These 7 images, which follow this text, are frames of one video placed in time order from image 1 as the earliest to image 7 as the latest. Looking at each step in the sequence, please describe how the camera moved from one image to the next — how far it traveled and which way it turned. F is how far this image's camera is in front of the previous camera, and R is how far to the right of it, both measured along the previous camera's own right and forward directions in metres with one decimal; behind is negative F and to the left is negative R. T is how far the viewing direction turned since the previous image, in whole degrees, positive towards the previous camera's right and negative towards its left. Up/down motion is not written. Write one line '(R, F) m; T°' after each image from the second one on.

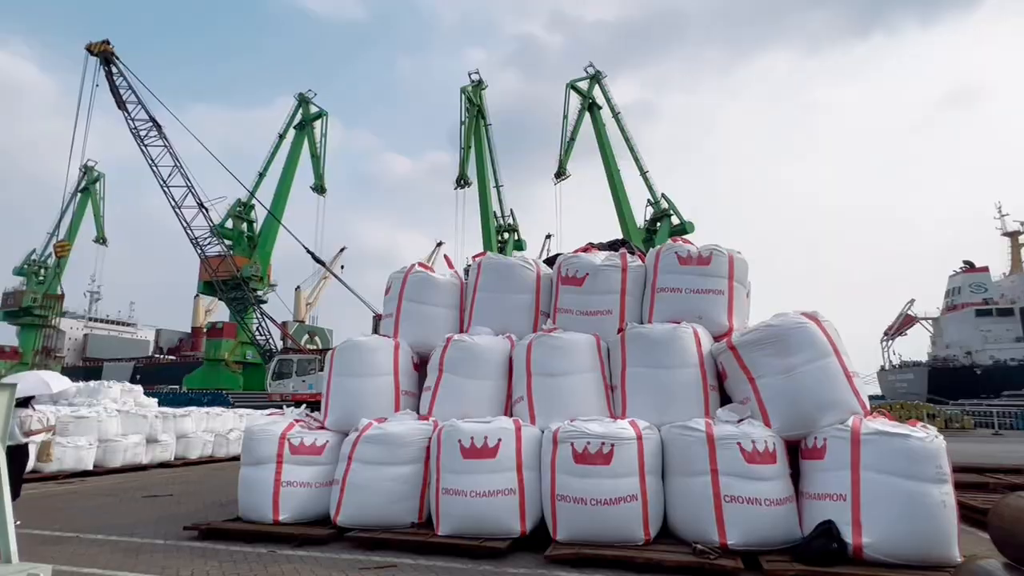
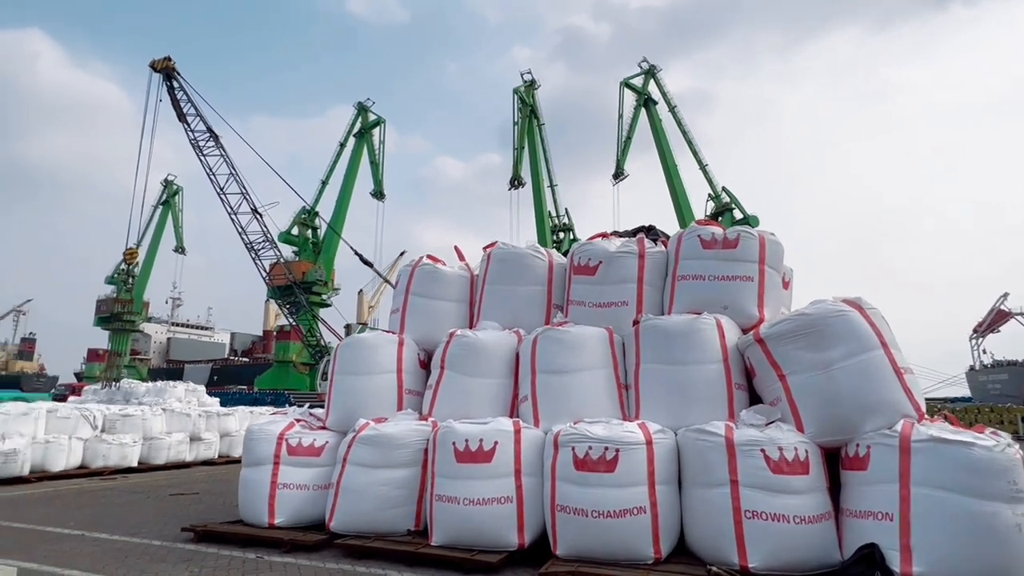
(+0.5, +0.5) m; -6°
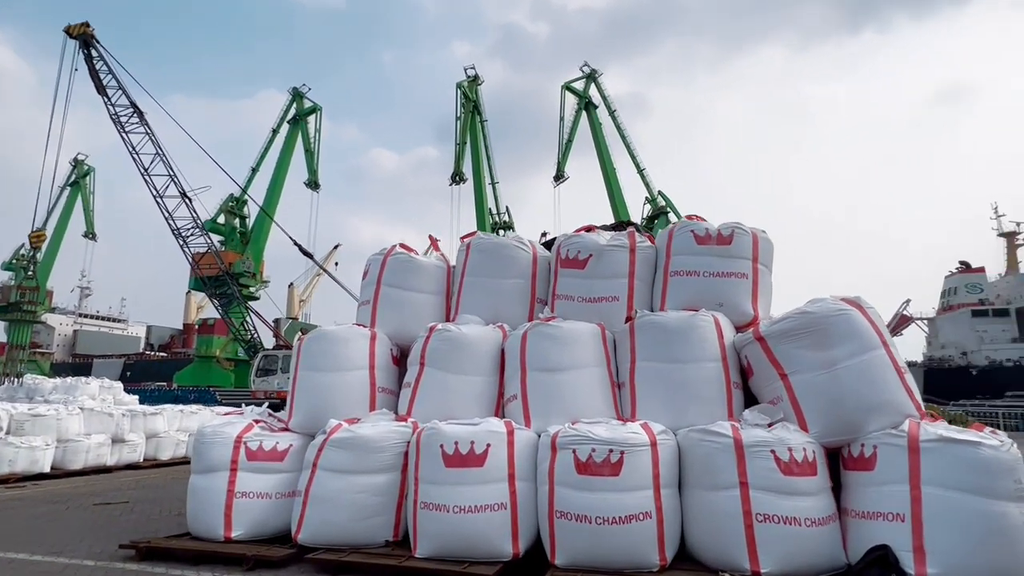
(-0.5, +0.3) m; +6°
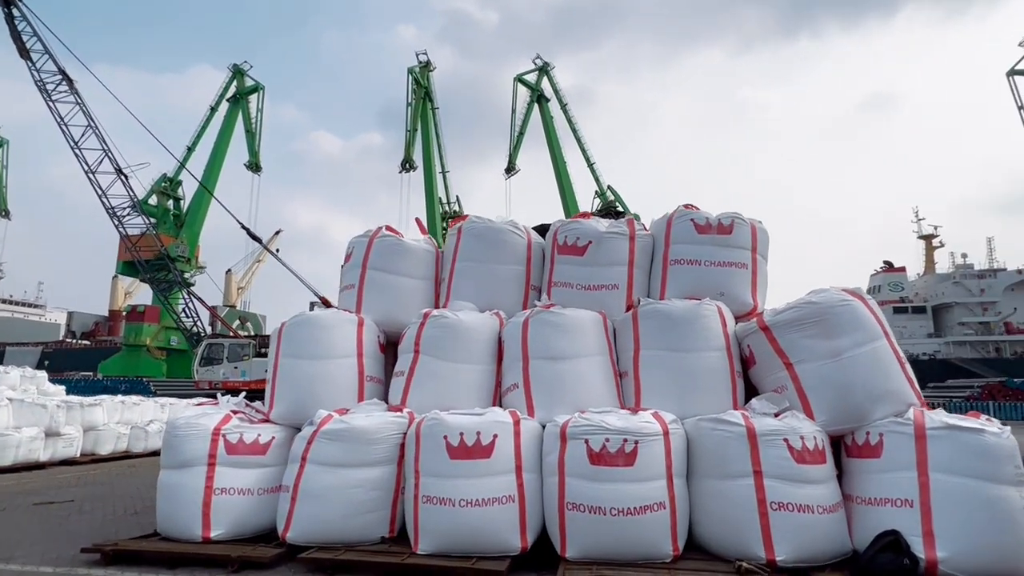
(-0.5, +0.2) m; +5°
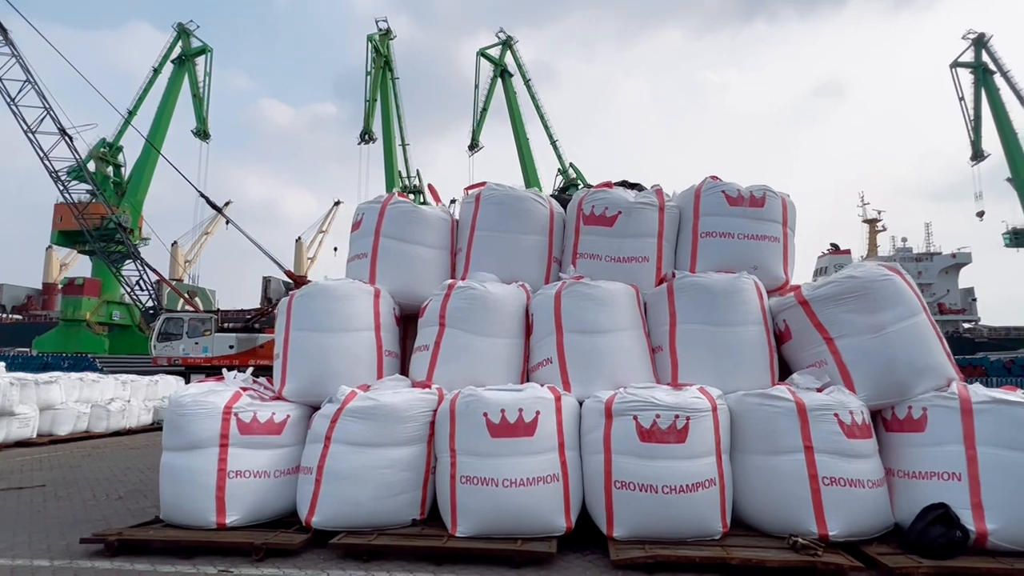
(-0.6, +0.3) m; +4°
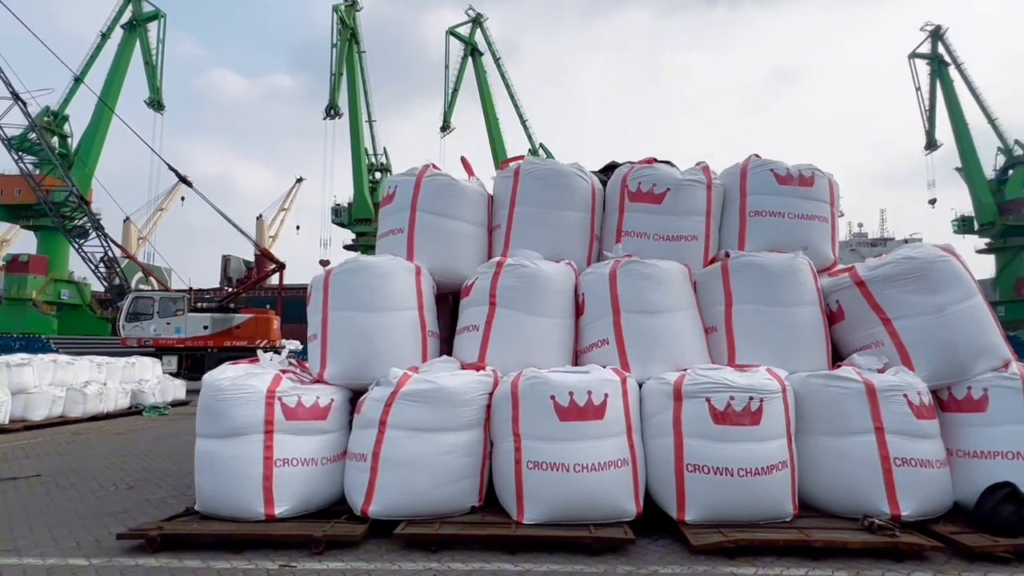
(-0.7, +0.2) m; +4°
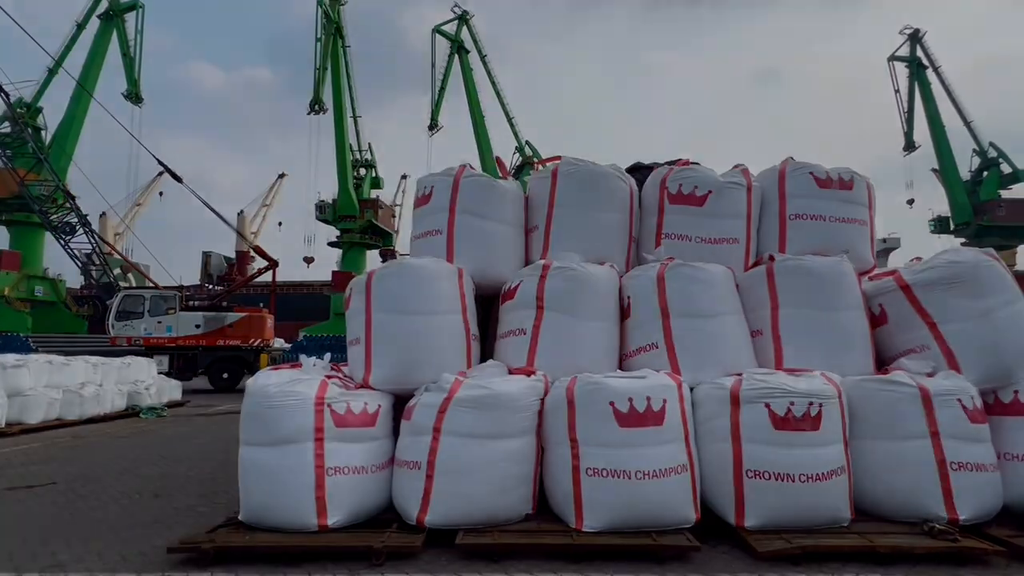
(-0.5, +0.1) m; +2°
